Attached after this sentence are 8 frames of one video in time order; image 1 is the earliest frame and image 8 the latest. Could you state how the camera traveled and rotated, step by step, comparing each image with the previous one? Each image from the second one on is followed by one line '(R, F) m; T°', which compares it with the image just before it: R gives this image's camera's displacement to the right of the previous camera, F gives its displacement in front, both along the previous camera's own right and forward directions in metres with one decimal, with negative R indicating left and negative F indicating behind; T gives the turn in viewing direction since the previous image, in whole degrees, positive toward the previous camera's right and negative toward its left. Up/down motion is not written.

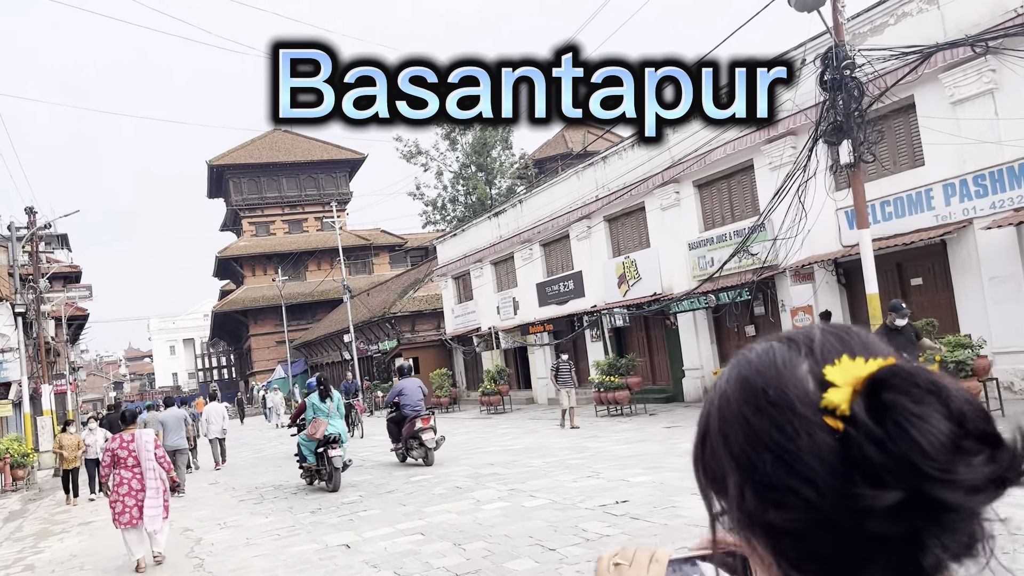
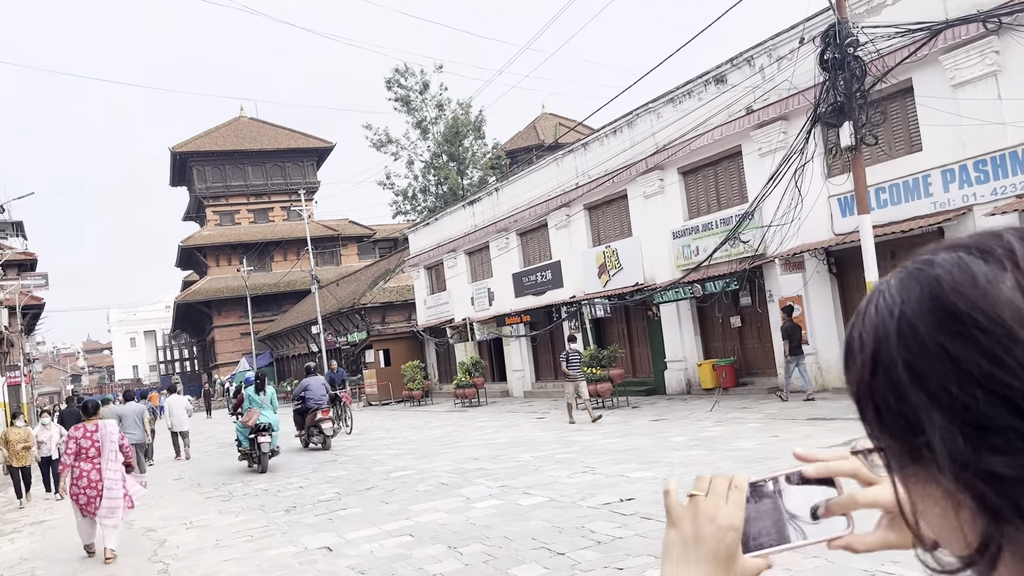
(-0.2, +0.6) m; +2°
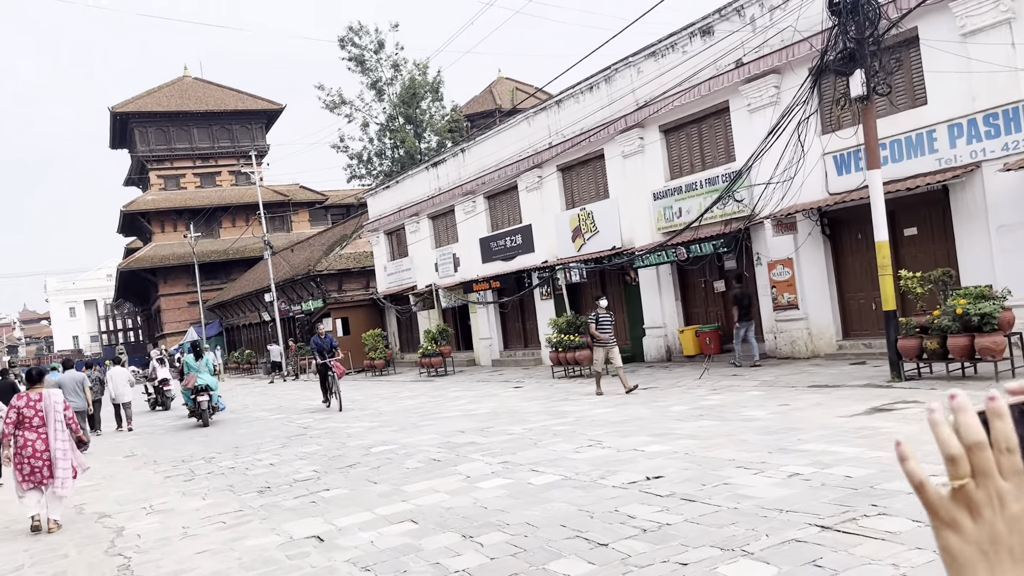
(-0.4, +0.8) m; +3°
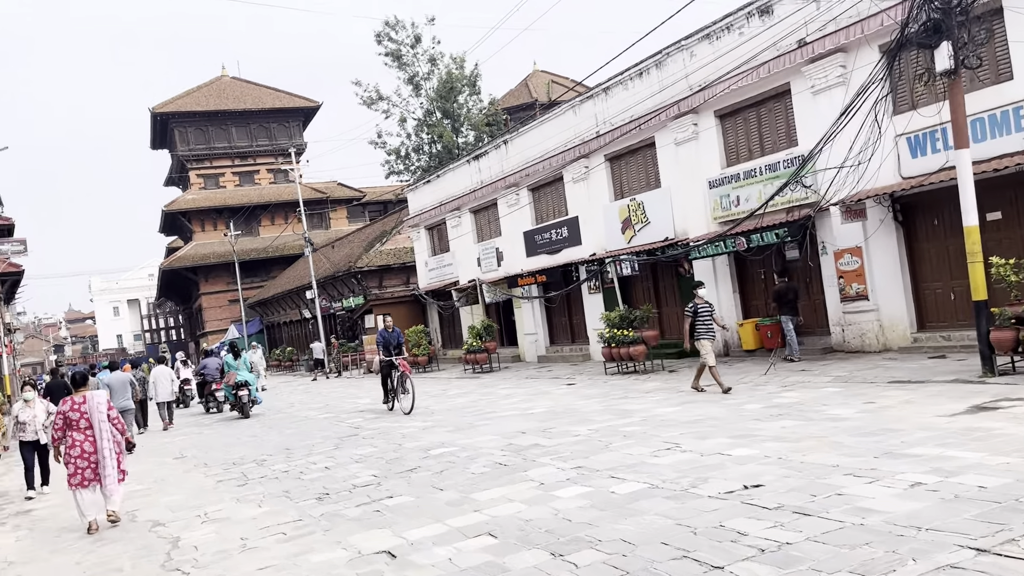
(-0.3, +0.5) m; -2°
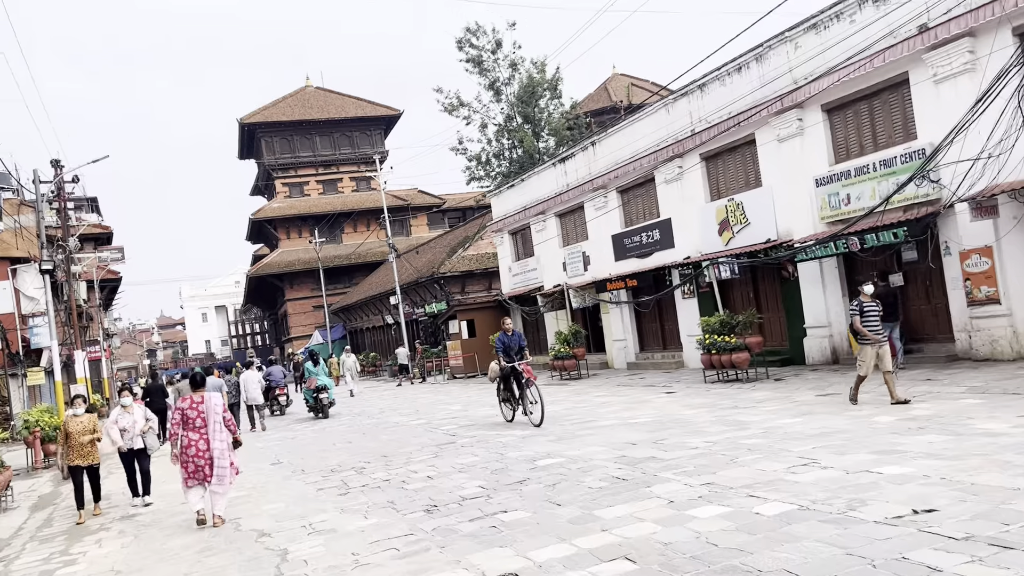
(-0.4, +0.4) m; -5°
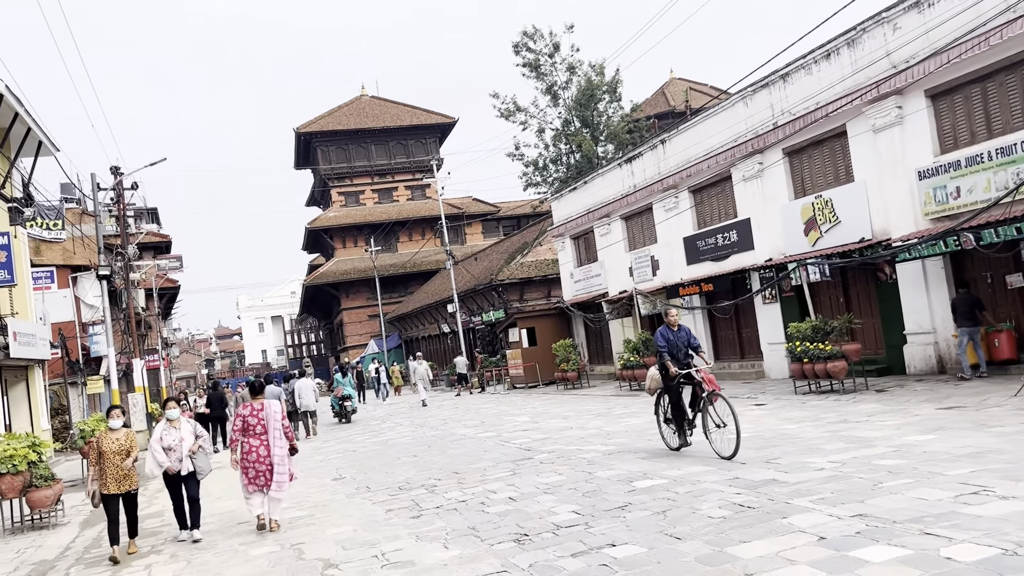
(-0.4, +0.9) m; -3°
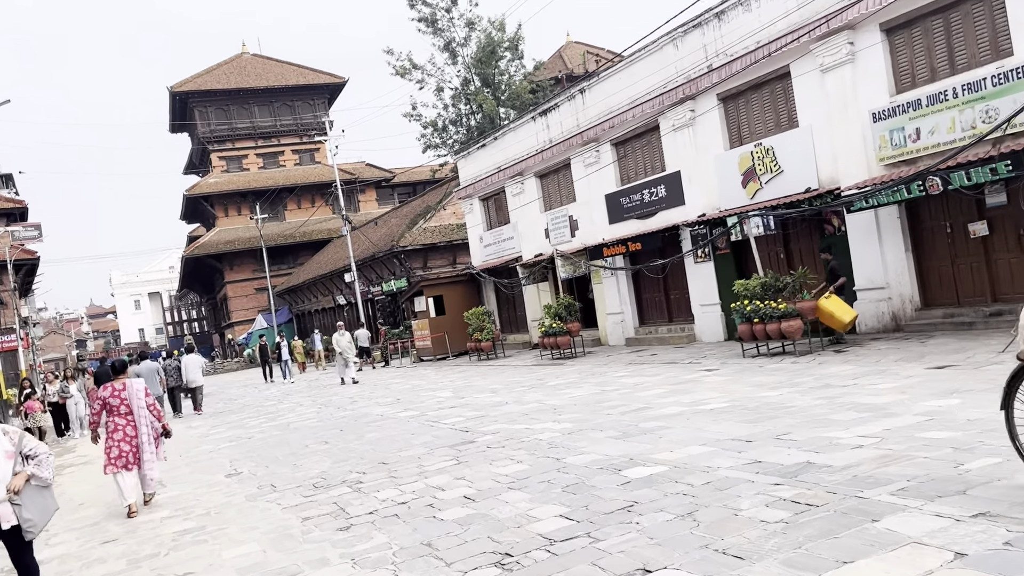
(-0.4, +1.7) m; +7°
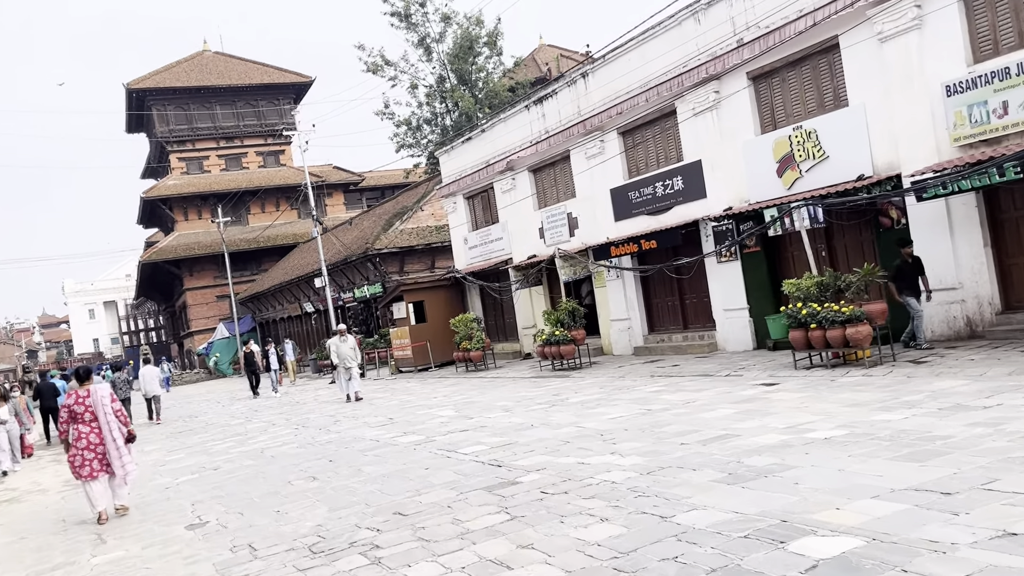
(-0.7, +2.0) m; +3°
